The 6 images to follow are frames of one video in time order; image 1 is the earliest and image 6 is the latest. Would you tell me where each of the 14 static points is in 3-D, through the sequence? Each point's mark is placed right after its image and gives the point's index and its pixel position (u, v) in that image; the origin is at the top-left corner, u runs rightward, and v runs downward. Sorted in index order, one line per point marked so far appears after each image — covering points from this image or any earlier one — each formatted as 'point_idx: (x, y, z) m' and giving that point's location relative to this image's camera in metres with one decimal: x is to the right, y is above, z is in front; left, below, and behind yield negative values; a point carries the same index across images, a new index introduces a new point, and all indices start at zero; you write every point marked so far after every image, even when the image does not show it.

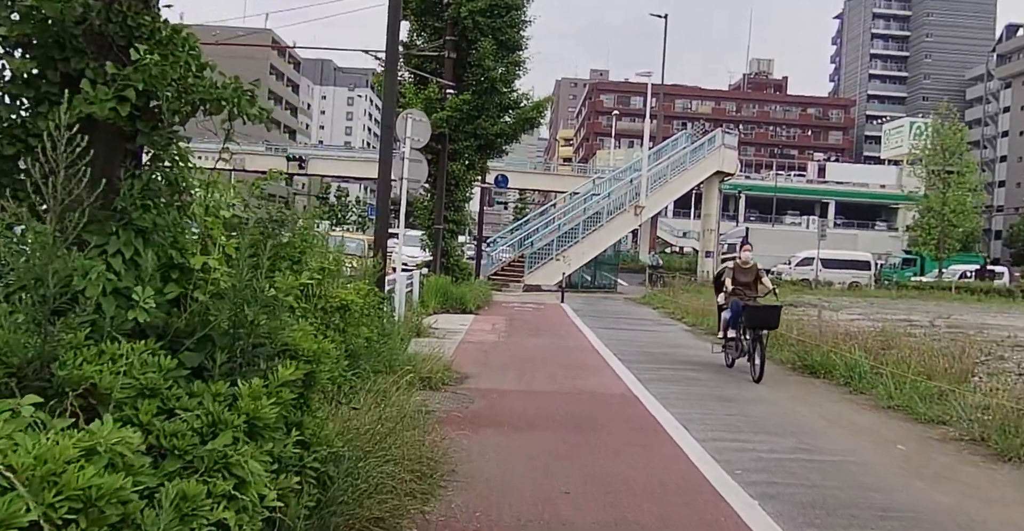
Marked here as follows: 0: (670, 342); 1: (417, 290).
0: (+3.0, -1.5, +13.9) m
1: (-2.1, -0.6, +16.5) m
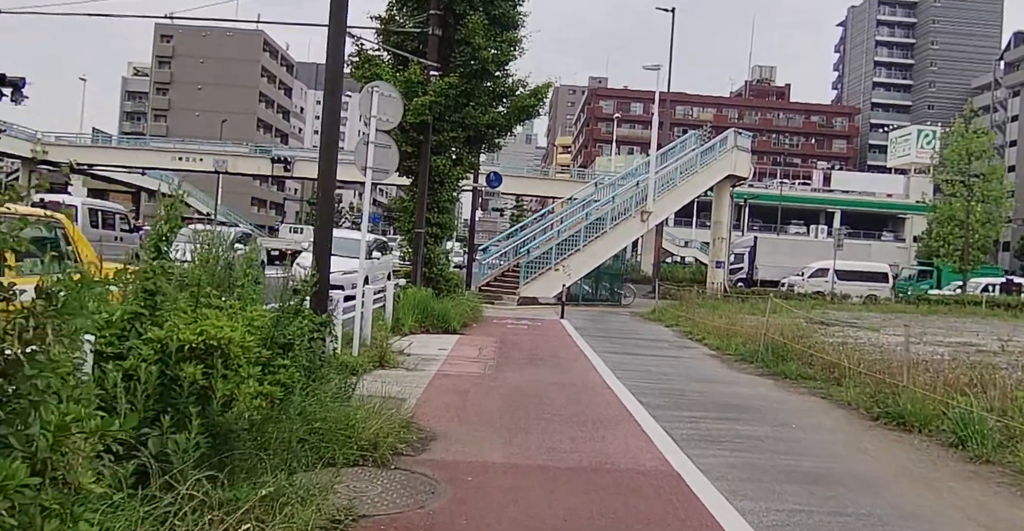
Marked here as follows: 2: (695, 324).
0: (+2.9, -1.7, +11.2) m
1: (-2.2, -0.8, +13.7) m
2: (+4.6, -1.5, +18.6) m
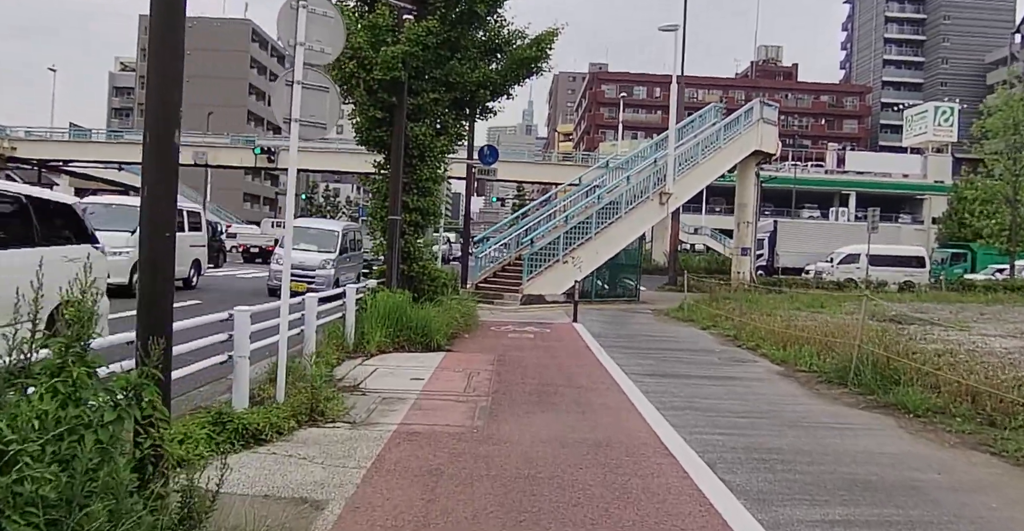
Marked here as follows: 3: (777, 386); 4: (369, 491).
0: (+2.9, -1.6, +7.8) m
1: (-2.2, -0.8, +10.3) m
2: (+4.7, -1.3, +15.1) m
3: (+3.4, -1.5, +9.4) m
4: (-1.0, -1.5, +4.9) m
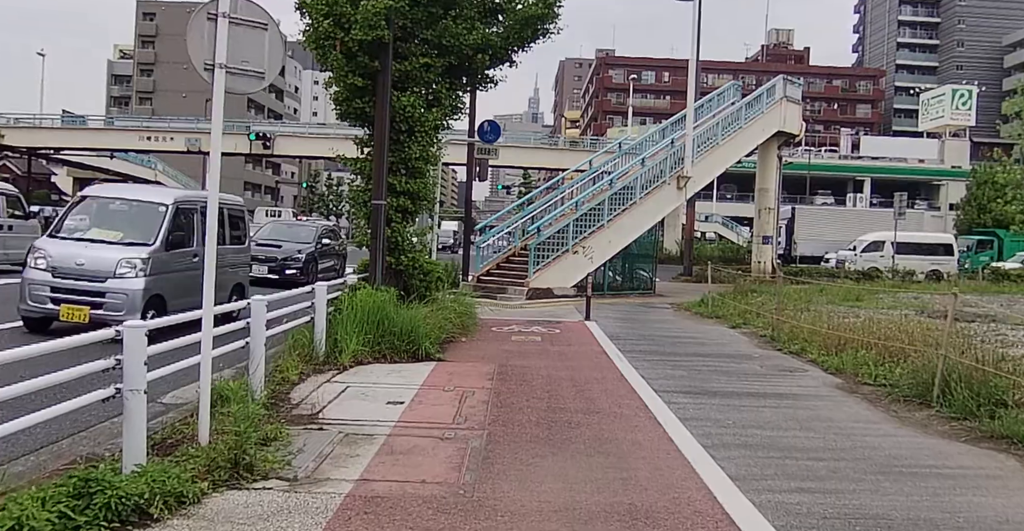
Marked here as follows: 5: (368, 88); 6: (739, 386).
0: (+2.9, -1.5, +5.9) m
1: (-2.2, -0.7, +8.5) m
2: (+4.7, -1.1, +13.2) m
3: (+3.4, -1.4, +7.6) m
4: (-1.0, -1.5, +3.1) m
5: (-2.2, +2.8, +11.4) m
6: (+2.6, -1.4, +8.4) m
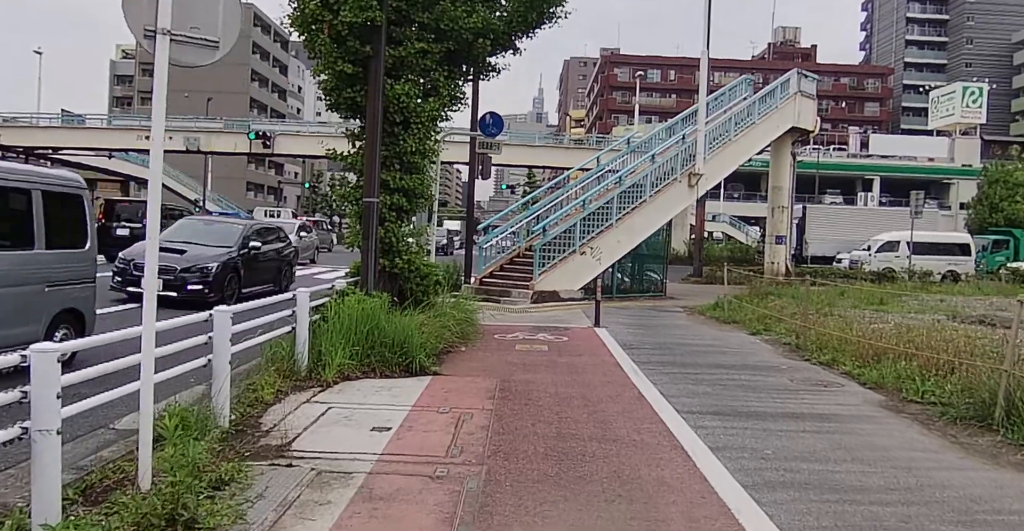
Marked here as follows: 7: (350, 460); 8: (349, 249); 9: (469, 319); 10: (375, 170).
0: (+2.9, -1.5, +5.0) m
1: (-2.2, -0.8, +7.6) m
2: (+4.8, -1.1, +12.3) m
3: (+3.4, -1.5, +6.7) m
4: (-1.0, -1.5, +2.2) m
5: (-2.2, +2.7, +10.5) m
6: (+2.6, -1.4, +7.4) m
7: (-1.1, -1.4, +5.1) m
8: (-2.6, +0.3, +11.5) m
9: (-0.7, -0.9, +11.6) m
10: (-1.9, +1.3, +10.1) m
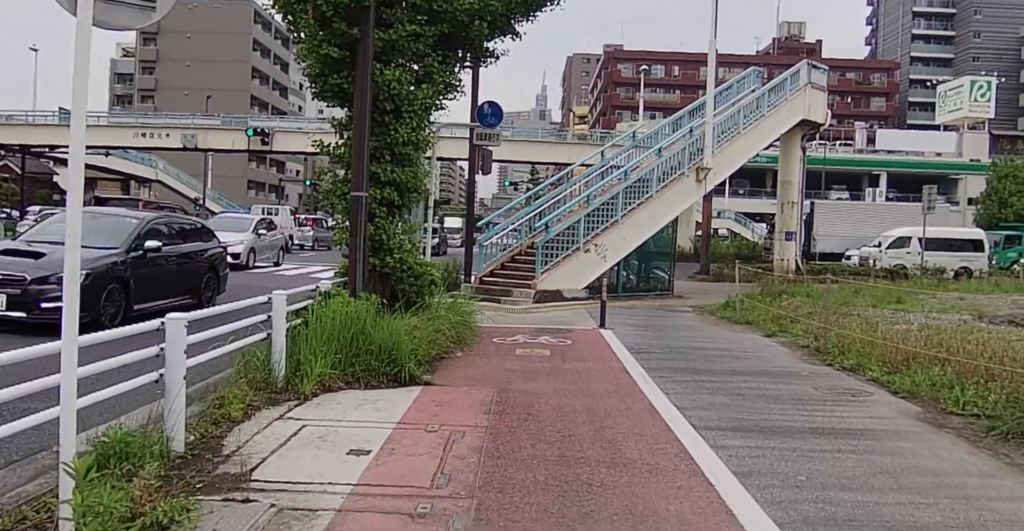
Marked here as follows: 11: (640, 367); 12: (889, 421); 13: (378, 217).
0: (+2.9, -1.5, +4.3) m
1: (-2.2, -0.8, +6.9) m
2: (+4.8, -1.1, +11.5) m
3: (+3.4, -1.5, +5.9) m
4: (-1.0, -1.5, +1.4) m
5: (-2.2, +2.7, +9.8) m
6: (+2.6, -1.4, +6.7) m
7: (-1.2, -1.4, +4.4) m
8: (-2.6, +0.3, +10.8) m
9: (-0.7, -0.8, +10.9) m
10: (-1.9, +1.3, +9.4) m
11: (+1.6, -1.2, +9.0) m
12: (+3.5, -1.4, +6.8) m
13: (-1.8, +0.7, +10.2) m
